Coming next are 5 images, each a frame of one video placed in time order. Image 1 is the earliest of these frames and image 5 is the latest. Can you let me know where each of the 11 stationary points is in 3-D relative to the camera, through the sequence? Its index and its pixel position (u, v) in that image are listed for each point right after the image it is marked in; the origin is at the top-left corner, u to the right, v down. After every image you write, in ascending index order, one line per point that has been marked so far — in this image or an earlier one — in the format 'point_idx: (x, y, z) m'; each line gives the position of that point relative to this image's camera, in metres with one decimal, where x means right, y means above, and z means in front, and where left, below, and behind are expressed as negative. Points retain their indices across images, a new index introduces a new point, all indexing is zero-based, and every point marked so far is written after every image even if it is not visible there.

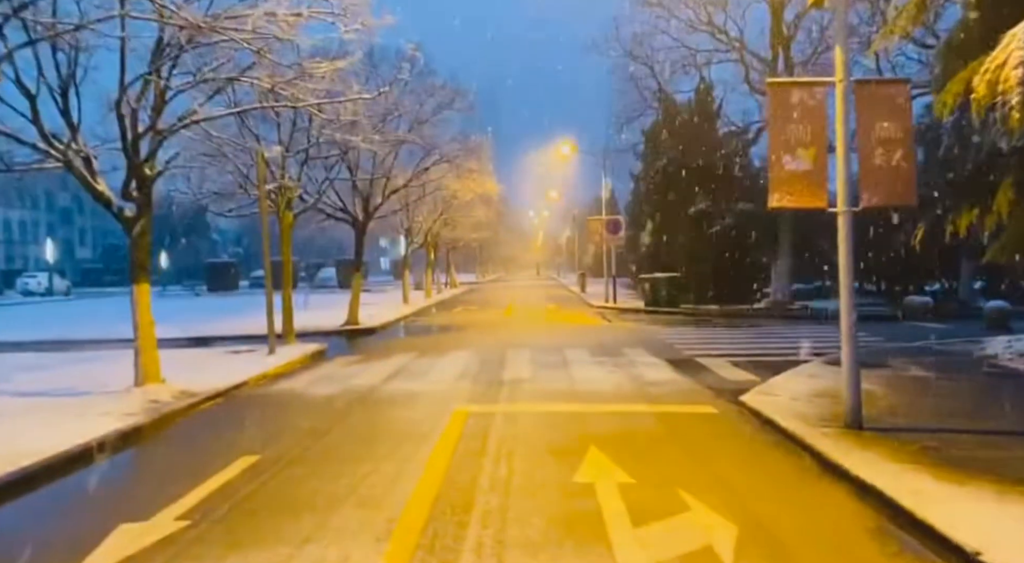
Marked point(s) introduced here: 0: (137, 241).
0: (-6.8, +0.7, +12.9) m
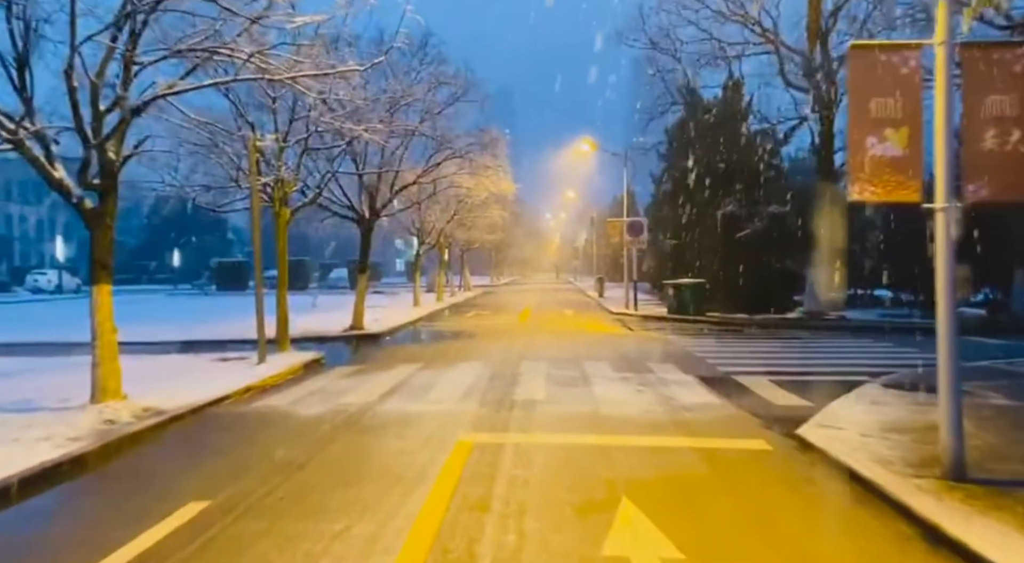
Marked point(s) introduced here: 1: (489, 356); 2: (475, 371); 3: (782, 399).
0: (-6.6, +0.7, +11.3) m
1: (-0.6, -2.0, +18.9) m
2: (-0.8, -2.0, +15.7) m
3: (+4.7, -2.1, +12.3) m
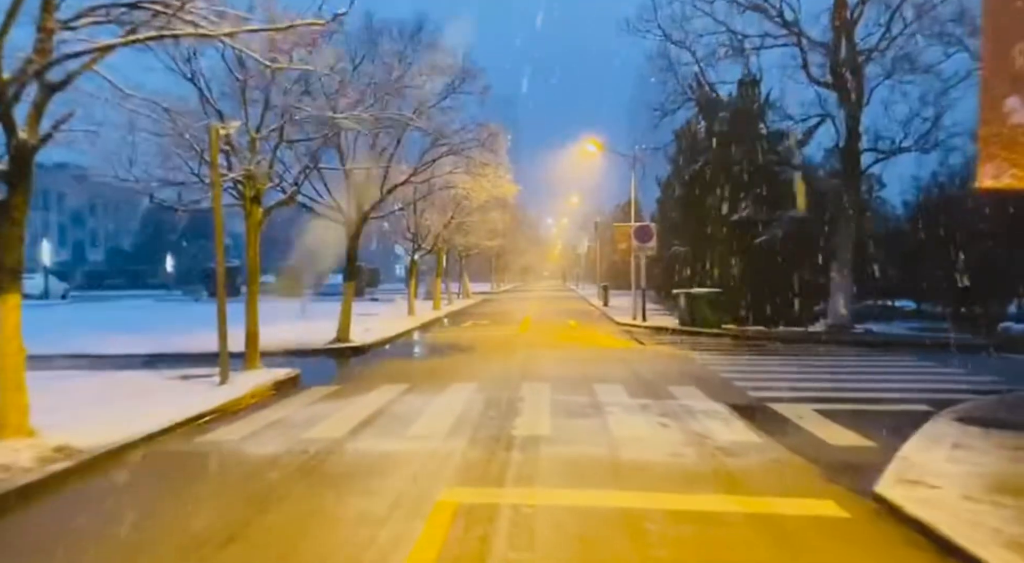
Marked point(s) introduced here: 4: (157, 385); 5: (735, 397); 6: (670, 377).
0: (-6.6, +0.6, +9.2) m
1: (-0.6, -2.2, +16.8) m
2: (-0.8, -2.2, +13.6) m
3: (+4.7, -2.2, +10.2) m
4: (-7.8, -2.2, +15.5) m
5: (+4.4, -2.2, +13.8) m
6: (+3.6, -2.2, +16.3) m
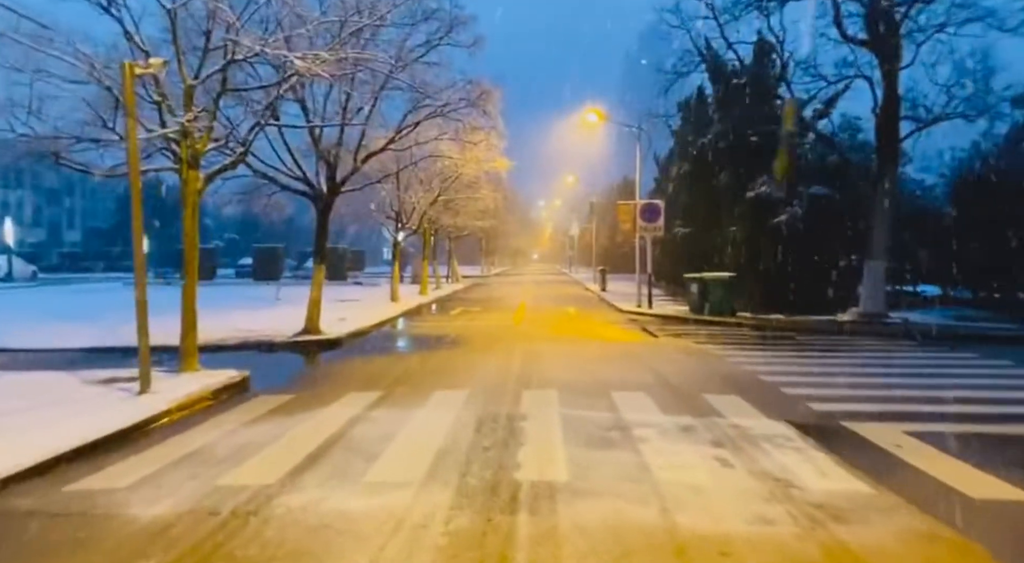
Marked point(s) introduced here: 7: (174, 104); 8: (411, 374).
0: (-6.5, +0.8, +6.1) m
1: (-0.7, -1.9, +13.8) m
2: (-0.8, -1.9, +10.6) m
3: (+4.7, -2.1, +7.3) m
4: (-7.8, -1.9, +12.4) m
5: (+4.4, -2.0, +10.9) m
6: (+3.6, -1.9, +13.4) m
7: (-6.7, +3.5, +13.9) m
8: (-2.2, -2.0, +15.0) m
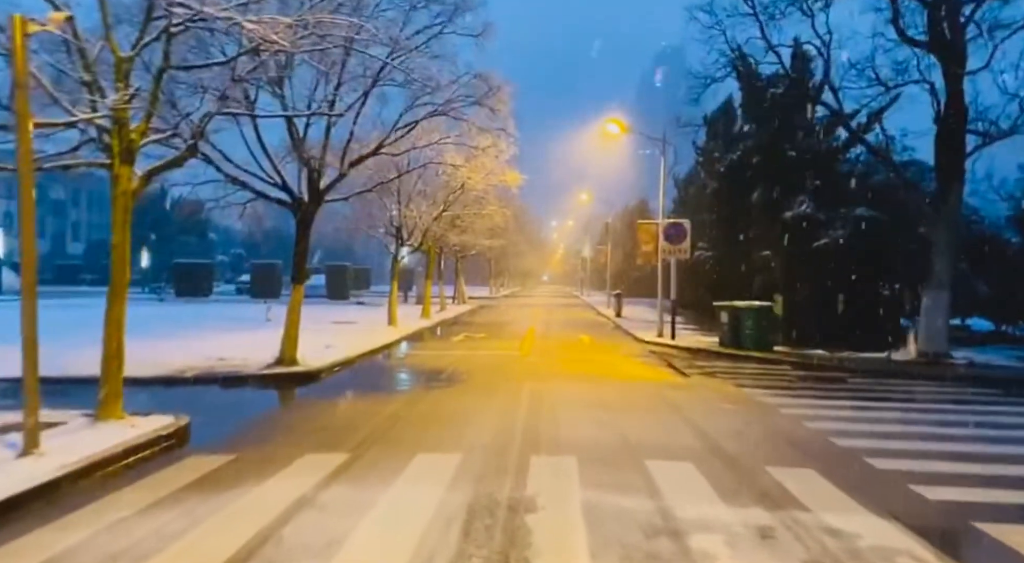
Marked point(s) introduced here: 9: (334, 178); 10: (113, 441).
0: (-6.5, +0.6, +3.4) m
1: (-0.6, -2.3, +11.0) m
2: (-0.8, -2.3, +7.8) m
3: (+4.7, -2.5, +4.4) m
4: (-7.7, -2.2, +9.7) m
5: (+4.4, -2.5, +8.0) m
6: (+3.7, -2.4, +10.5) m
7: (-6.5, +3.2, +11.4) m
8: (-2.1, -2.4, +12.1) m
9: (-4.4, +2.5, +17.4) m
10: (-5.5, -2.2, +9.6) m
